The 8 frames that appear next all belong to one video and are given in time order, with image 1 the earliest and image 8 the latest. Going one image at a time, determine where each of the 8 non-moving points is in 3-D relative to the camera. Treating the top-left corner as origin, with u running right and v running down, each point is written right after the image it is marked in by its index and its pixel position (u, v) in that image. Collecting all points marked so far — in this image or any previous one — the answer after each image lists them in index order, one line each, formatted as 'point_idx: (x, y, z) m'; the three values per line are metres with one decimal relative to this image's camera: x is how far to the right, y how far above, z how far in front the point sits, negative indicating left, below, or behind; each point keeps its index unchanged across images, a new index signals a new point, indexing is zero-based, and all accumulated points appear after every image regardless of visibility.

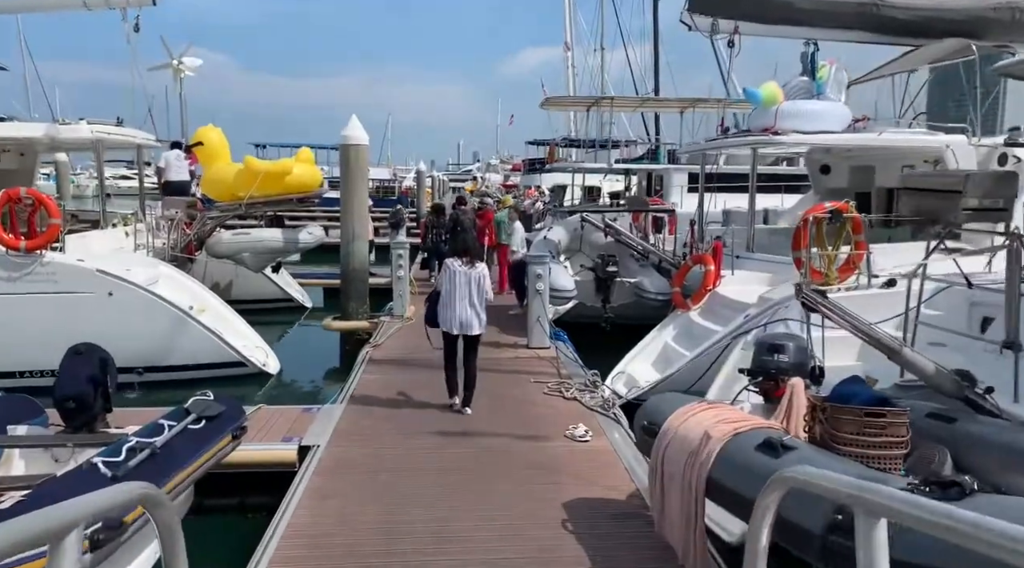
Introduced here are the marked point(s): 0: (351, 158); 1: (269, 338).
0: (-2.4, +1.9, +11.2) m
1: (-4.6, -1.0, +14.2) m
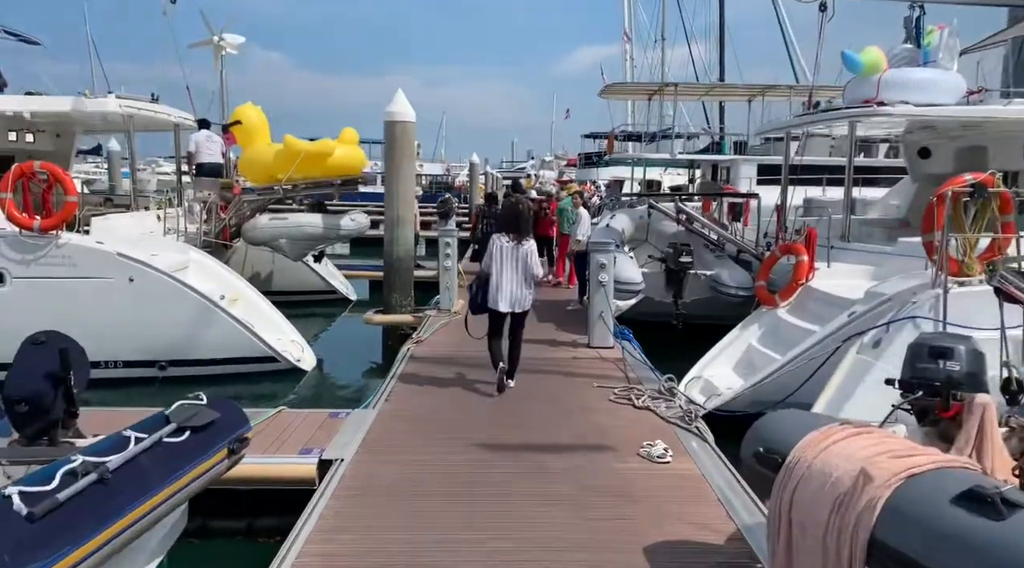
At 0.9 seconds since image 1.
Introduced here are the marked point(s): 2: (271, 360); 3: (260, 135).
0: (-1.6, +2.0, +10.3) m
1: (-3.6, -0.9, +13.4) m
2: (-2.9, -0.9, +9.1) m
3: (-3.8, +2.3, +11.6) m
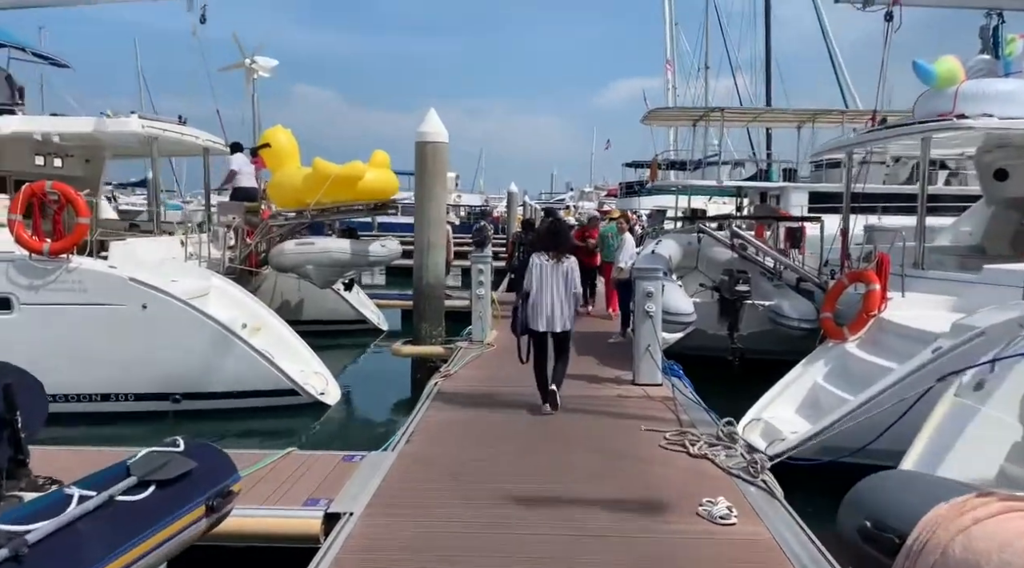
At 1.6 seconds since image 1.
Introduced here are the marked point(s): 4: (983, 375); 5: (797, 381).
0: (-1.1, +1.7, +9.8) m
1: (-2.9, -1.4, +12.9) m
2: (-2.5, -1.2, +8.5) m
3: (-3.3, +1.9, +11.2) m
4: (+2.8, -0.5, +4.5) m
5: (+2.7, -0.9, +7.1) m
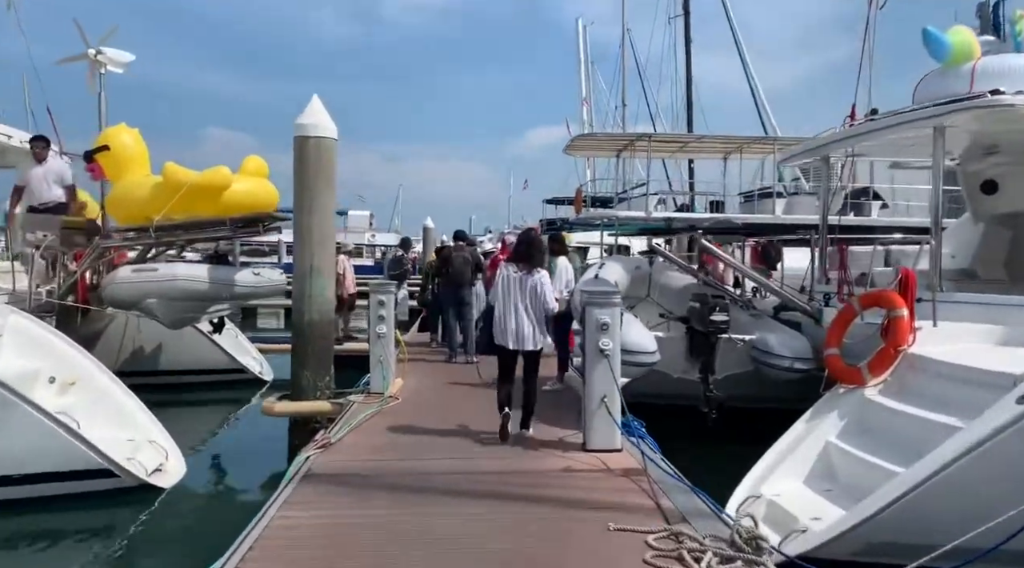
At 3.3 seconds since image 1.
0: (-2.0, +1.3, +7.6) m
1: (-4.2, -1.9, +10.3) m
2: (-3.3, -1.5, +6.1) m
3: (-4.4, +1.4, +8.8) m
4: (+2.4, -0.6, +2.7) m
5: (+2.0, -1.1, +5.3) m
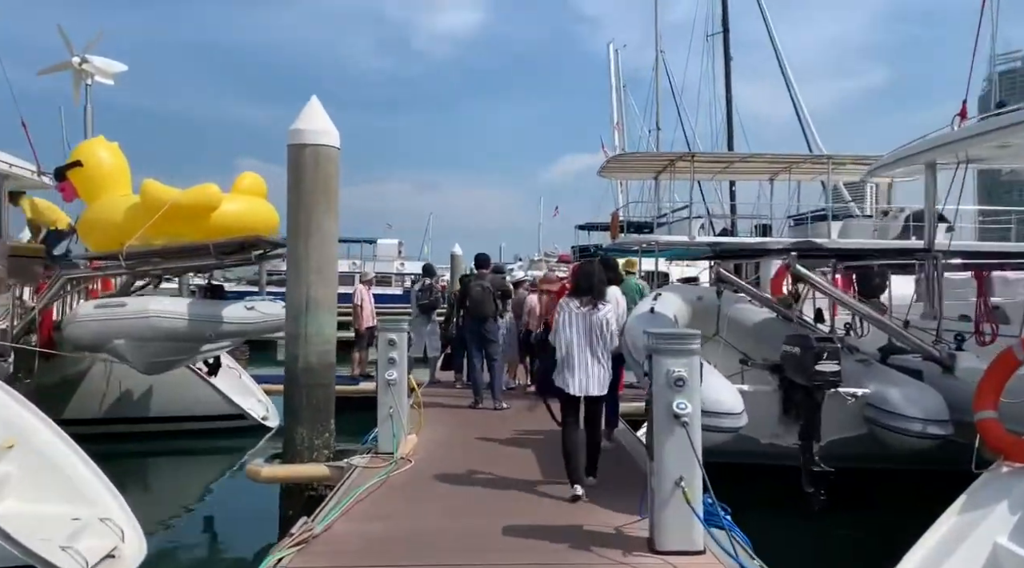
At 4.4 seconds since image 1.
0: (-1.7, +1.0, +6.4) m
1: (-3.8, -2.4, +9.0) m
2: (-3.0, -1.8, +4.8) m
3: (-4.0, +1.0, +7.7) m
4: (+2.6, -0.7, +1.2) m
5: (+2.3, -1.3, +3.8) m
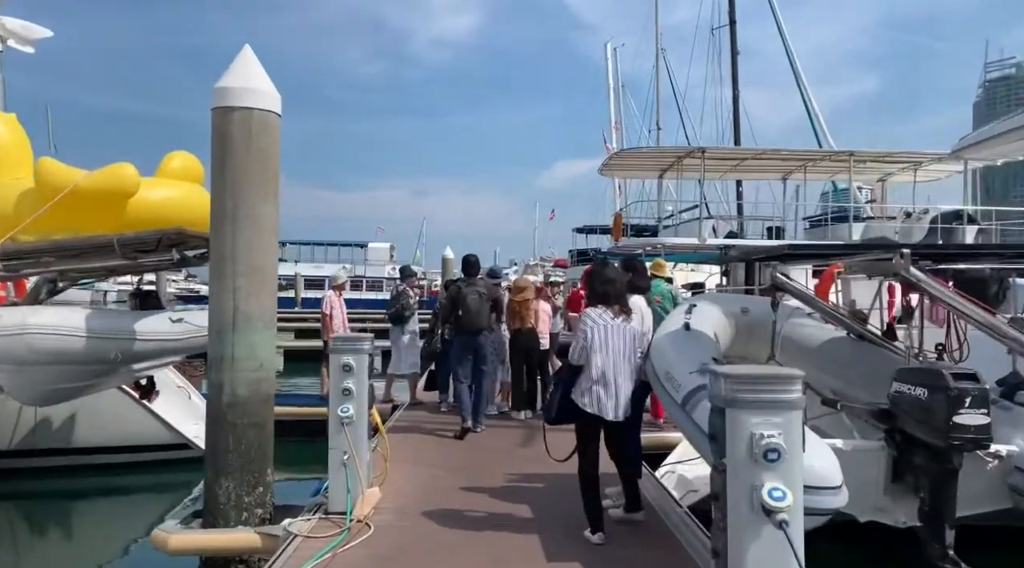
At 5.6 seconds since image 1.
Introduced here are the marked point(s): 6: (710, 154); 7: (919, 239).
0: (-1.8, +0.9, +4.9) m
1: (-3.8, -2.4, +7.5) m
2: (-3.1, -1.8, +3.2) m
3: (-4.1, +1.0, +6.1) m
4: (+2.5, -0.7, -0.3) m
5: (+2.2, -1.3, +2.3) m
6: (+4.7, +3.1, +18.0) m
7: (+9.2, +1.0, +16.9) m
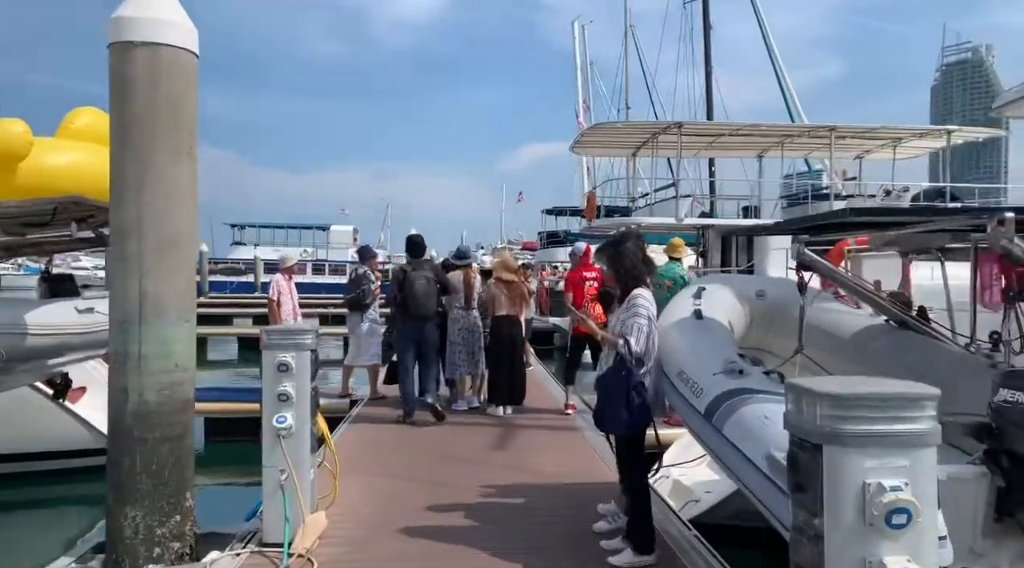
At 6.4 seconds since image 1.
0: (-1.9, +1.0, +3.9) m
1: (-4.1, -2.3, +6.5) m
2: (-3.1, -1.8, +2.3) m
3: (-4.3, +1.1, +5.1) m
4: (+2.6, -0.7, -1.0) m
5: (+2.2, -1.3, +1.5) m
6: (+4.0, +3.6, +17.2) m
7: (+8.5, +1.5, +16.4) m
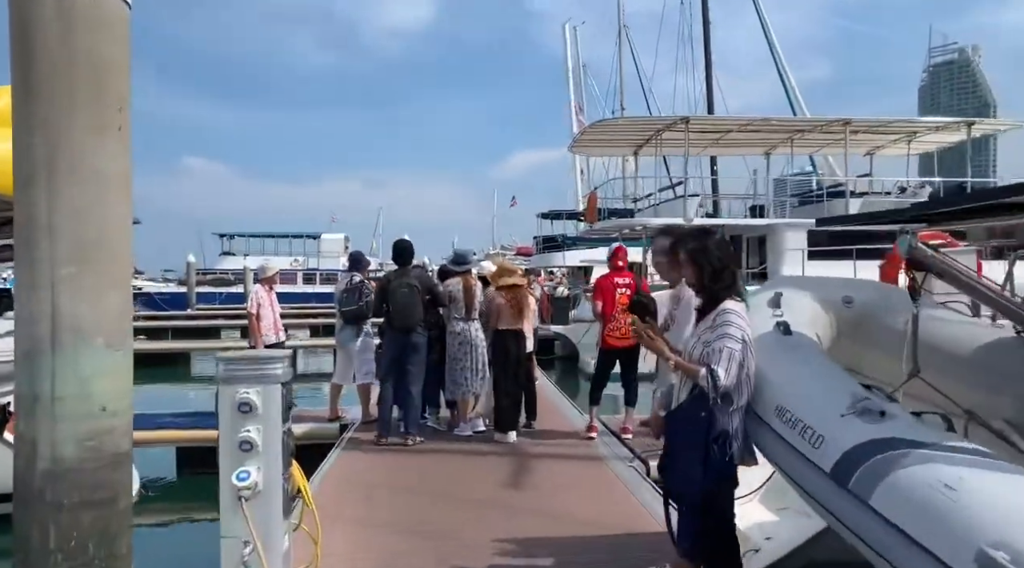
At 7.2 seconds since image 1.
0: (-1.8, +1.0, +2.9) m
1: (-3.9, -2.4, +5.5) m
2: (-2.9, -1.8, +1.3) m
3: (-4.2, +1.0, +4.1) m
4: (+2.8, -0.6, -1.9) m
5: (+2.4, -1.3, +0.6) m
6: (+3.9, +3.5, +16.4) m
7: (+8.4, +1.4, +15.6) m
